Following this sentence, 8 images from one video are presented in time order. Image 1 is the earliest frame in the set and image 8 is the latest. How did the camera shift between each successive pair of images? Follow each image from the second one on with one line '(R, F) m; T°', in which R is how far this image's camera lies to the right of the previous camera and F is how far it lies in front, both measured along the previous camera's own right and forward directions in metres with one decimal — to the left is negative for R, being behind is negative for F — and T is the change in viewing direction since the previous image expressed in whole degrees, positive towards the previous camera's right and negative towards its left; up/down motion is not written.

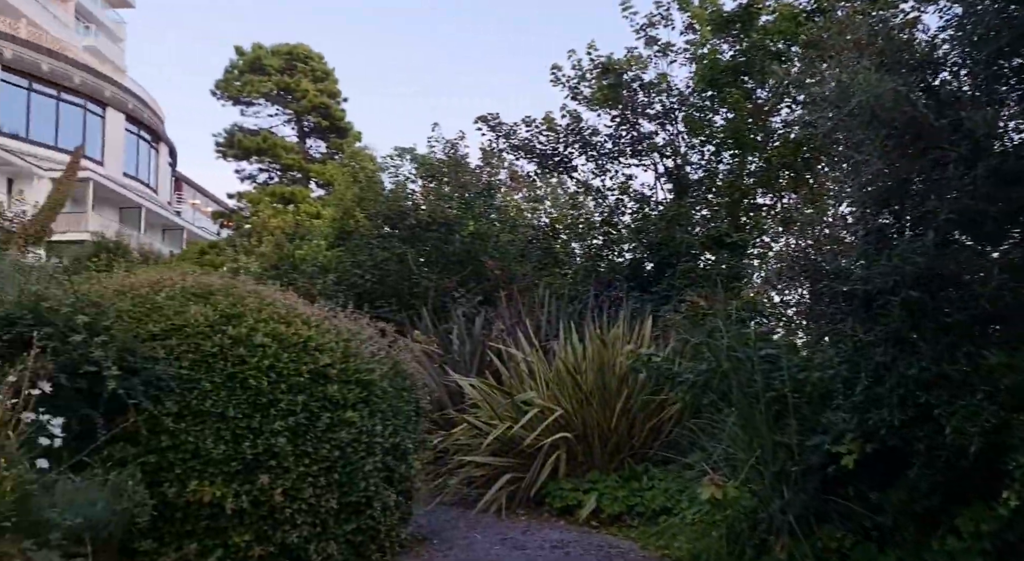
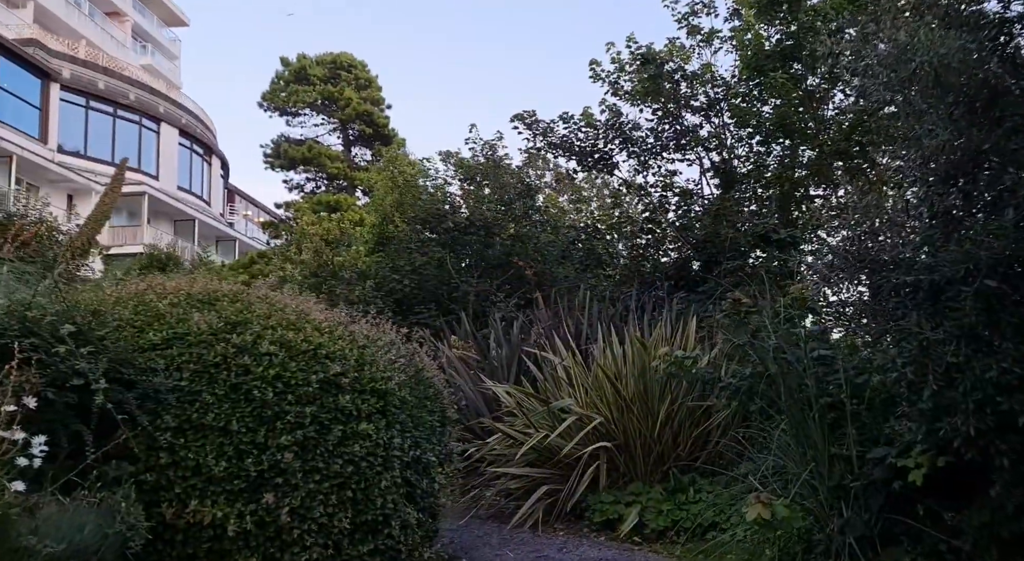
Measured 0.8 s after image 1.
(+0.1, +0.3) m; -4°
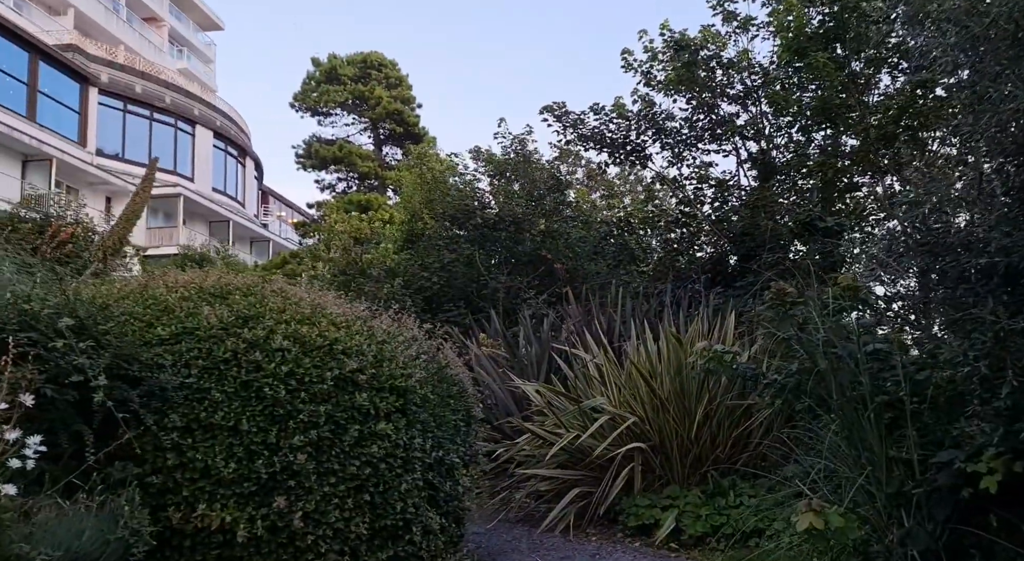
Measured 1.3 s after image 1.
(0.0, +0.2) m; -2°
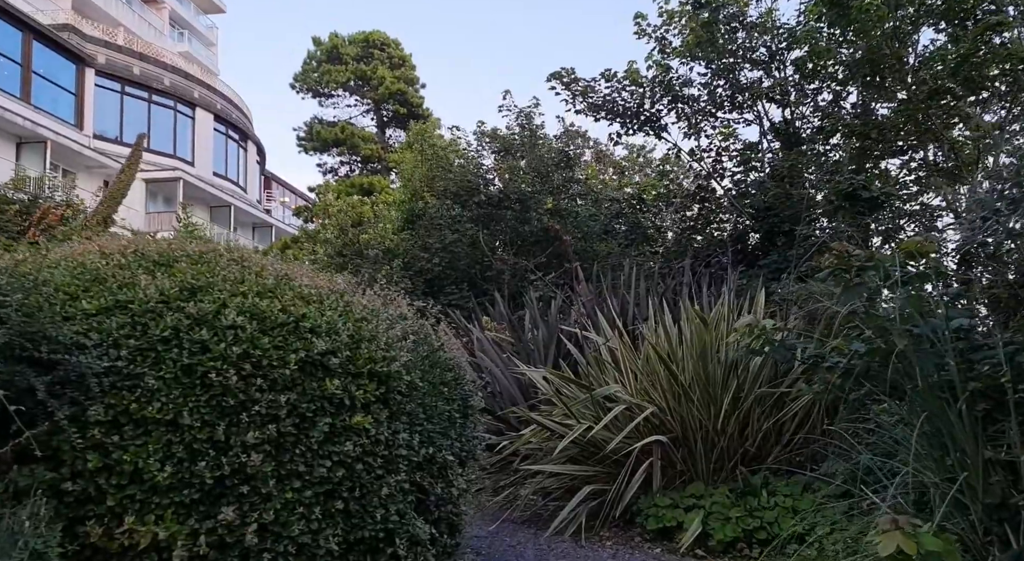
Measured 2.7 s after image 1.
(0.0, +0.6) m; -1°
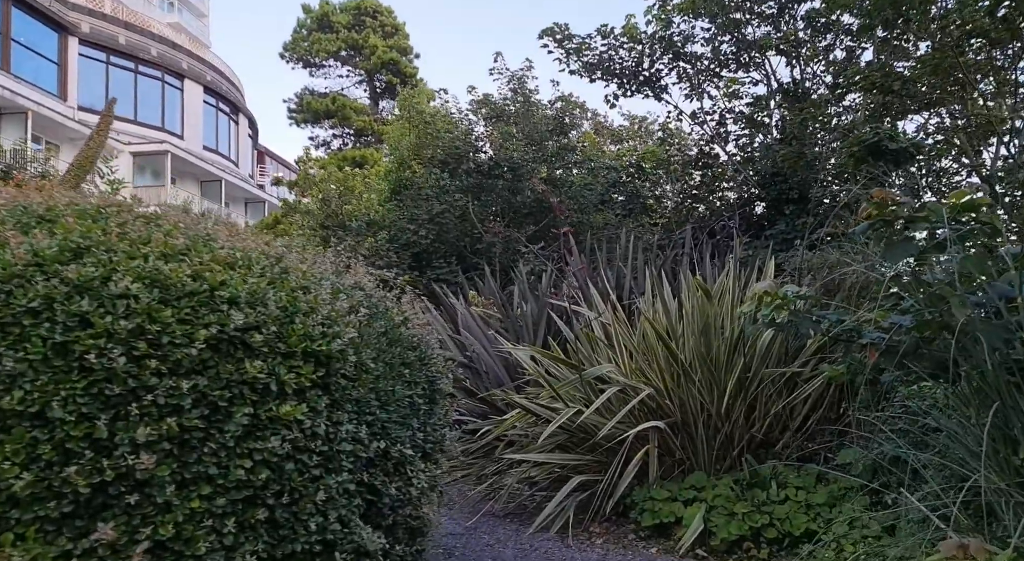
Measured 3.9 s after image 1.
(+0.1, +0.6) m; 0°
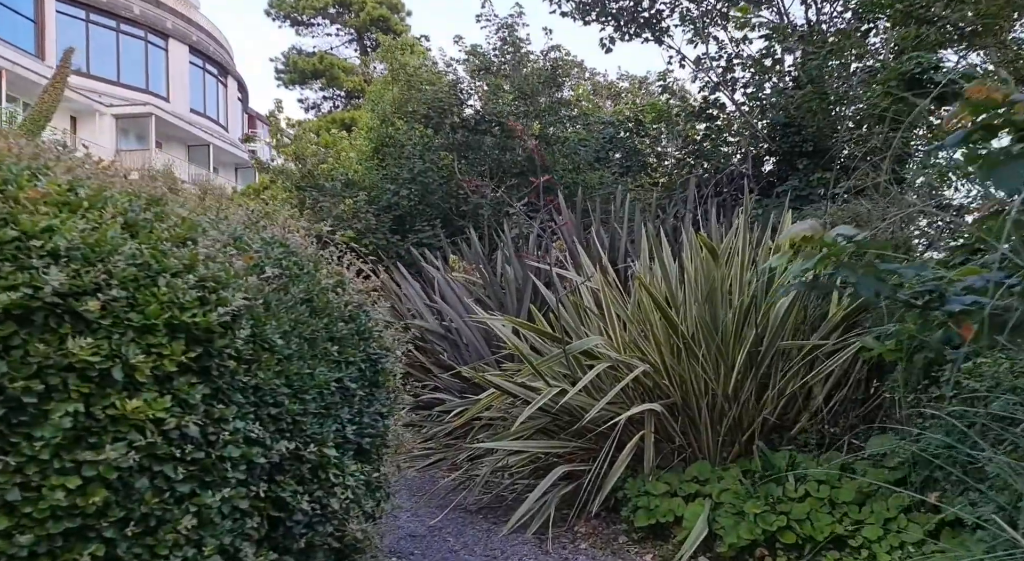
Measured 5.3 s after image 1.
(+0.2, +0.7) m; 0°
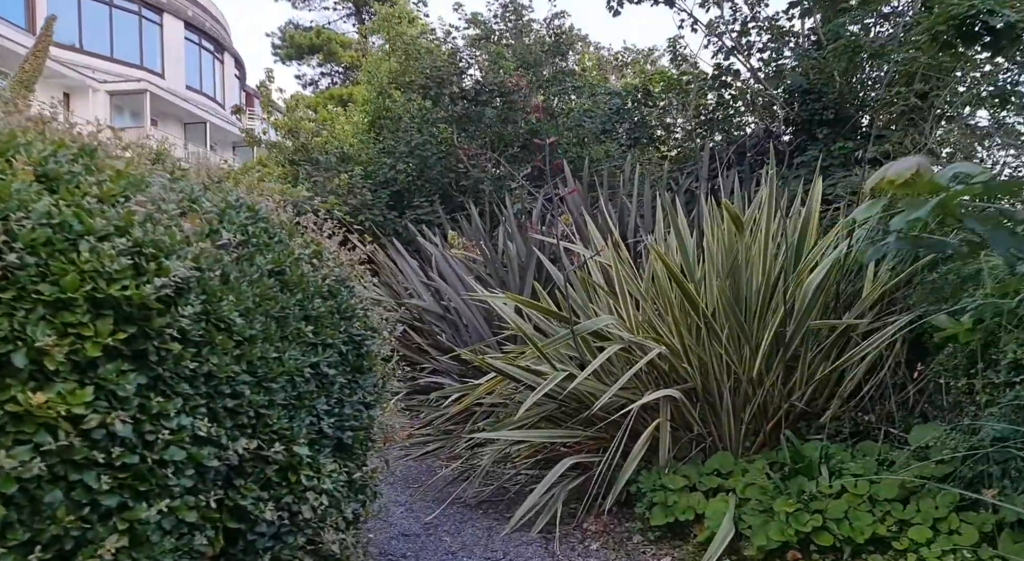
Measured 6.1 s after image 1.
(0.0, +0.4) m; 0°
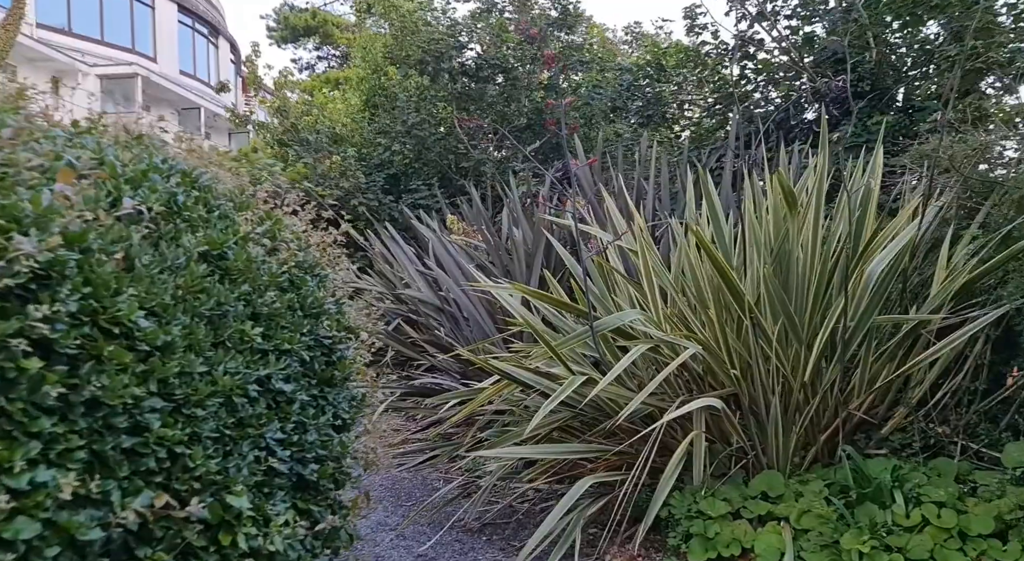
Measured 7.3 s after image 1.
(0.0, +0.6) m; 0°
